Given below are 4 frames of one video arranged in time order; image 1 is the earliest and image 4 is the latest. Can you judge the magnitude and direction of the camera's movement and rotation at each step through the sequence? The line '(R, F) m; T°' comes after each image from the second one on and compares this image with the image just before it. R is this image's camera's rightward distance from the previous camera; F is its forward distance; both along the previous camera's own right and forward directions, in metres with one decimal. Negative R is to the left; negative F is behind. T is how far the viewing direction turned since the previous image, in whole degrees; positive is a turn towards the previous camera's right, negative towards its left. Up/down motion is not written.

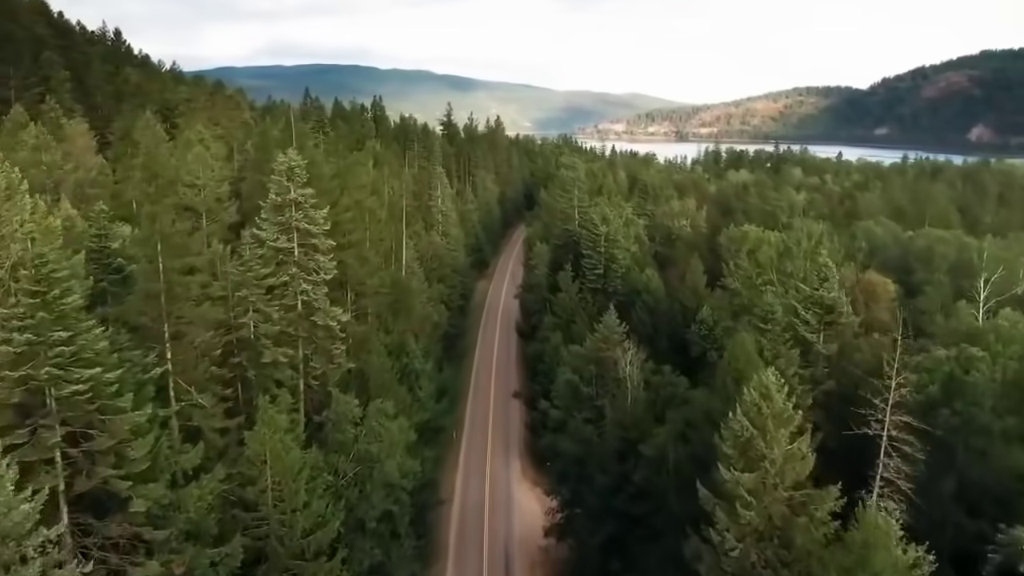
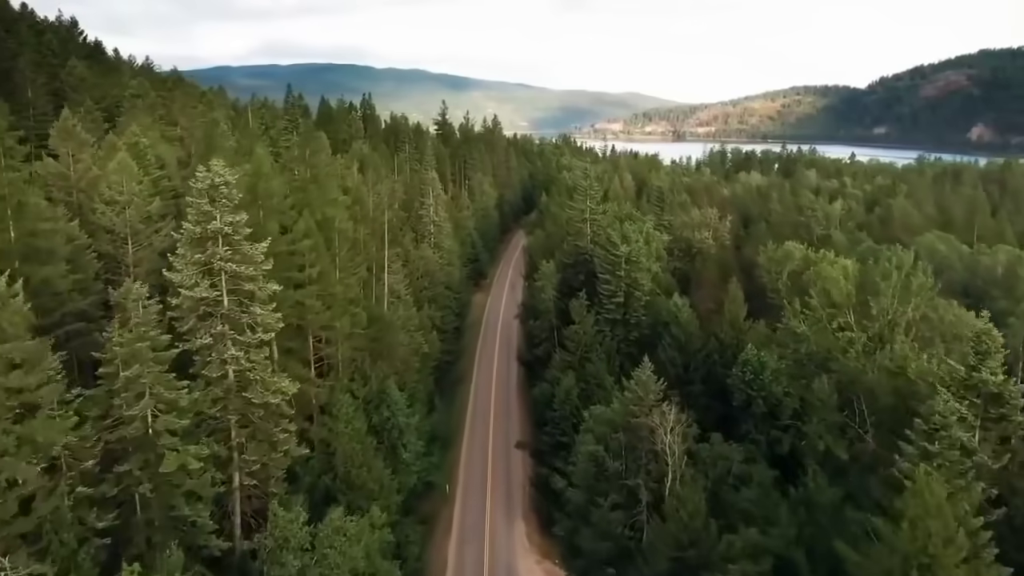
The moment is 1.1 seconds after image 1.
(-0.5, +10.2) m; 0°
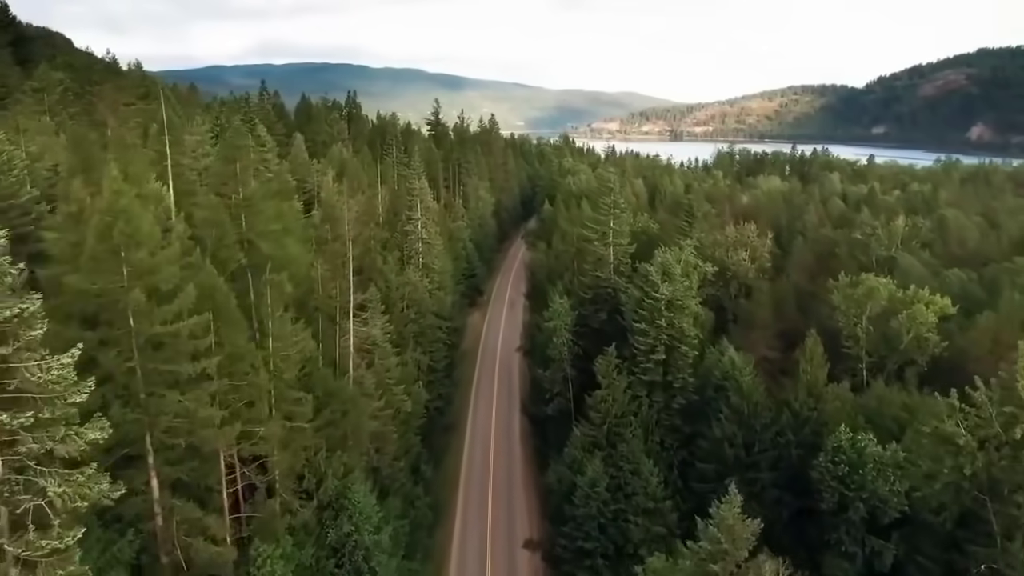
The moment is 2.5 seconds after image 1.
(-0.6, +12.8) m; 0°
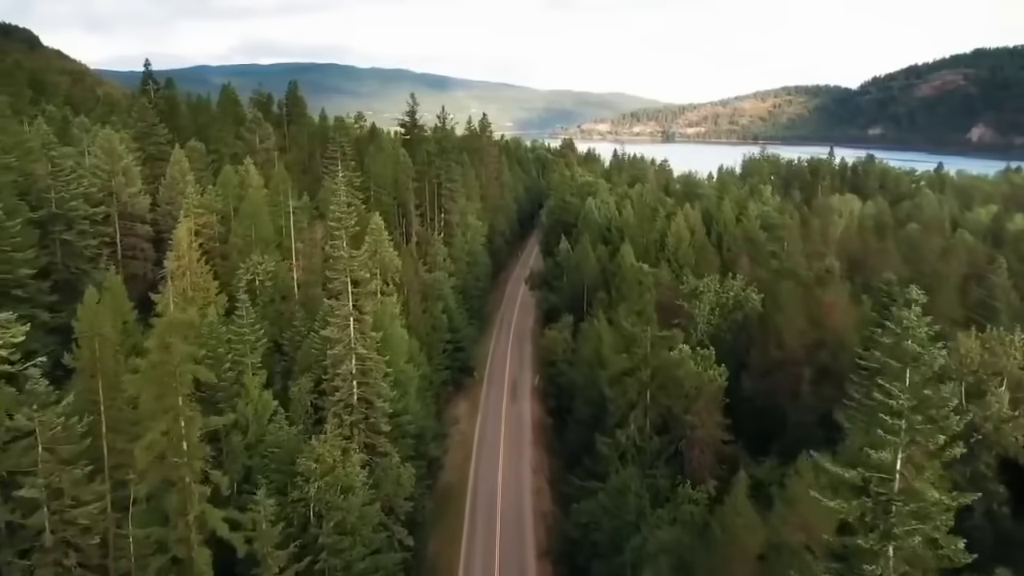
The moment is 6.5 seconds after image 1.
(-1.7, +36.3) m; +1°
